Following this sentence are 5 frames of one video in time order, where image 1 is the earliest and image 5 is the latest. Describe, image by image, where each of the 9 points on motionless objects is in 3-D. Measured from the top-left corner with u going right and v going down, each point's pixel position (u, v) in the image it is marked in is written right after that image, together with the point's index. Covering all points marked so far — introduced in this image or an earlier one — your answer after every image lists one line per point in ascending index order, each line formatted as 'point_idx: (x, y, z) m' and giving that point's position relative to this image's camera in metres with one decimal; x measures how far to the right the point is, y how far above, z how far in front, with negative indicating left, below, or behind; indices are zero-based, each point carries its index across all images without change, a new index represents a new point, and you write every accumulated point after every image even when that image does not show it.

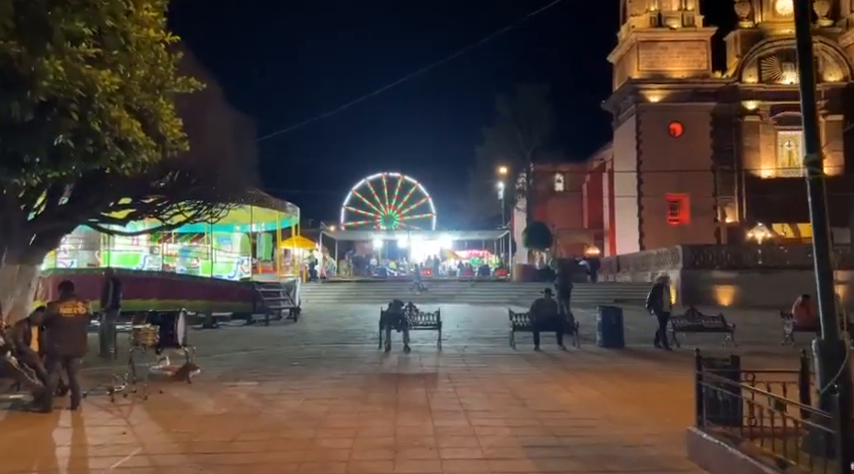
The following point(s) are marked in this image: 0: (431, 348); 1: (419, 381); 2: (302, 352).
0: (+0.1, -2.3, +15.3) m
1: (-0.1, -2.2, +11.0) m
2: (-2.6, -2.3, +14.8) m
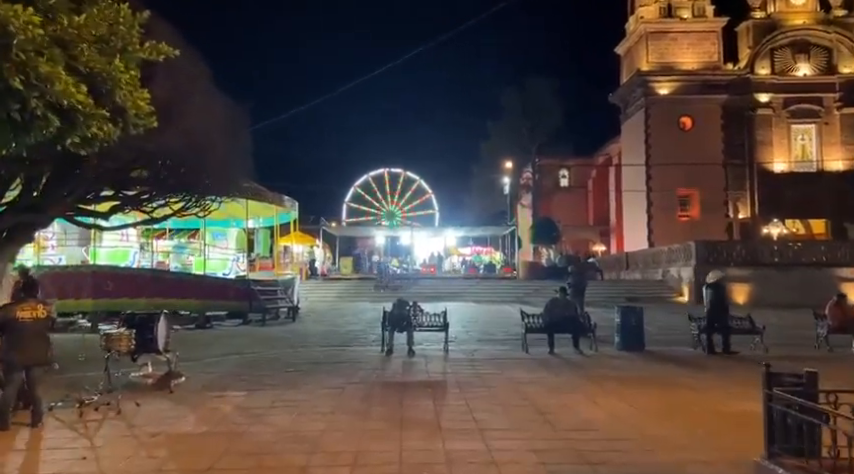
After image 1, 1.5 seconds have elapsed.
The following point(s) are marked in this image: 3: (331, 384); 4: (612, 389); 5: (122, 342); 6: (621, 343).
0: (+0.2, -2.2, +14.2) m
1: (0.0, -2.1, +9.9) m
2: (-2.4, -2.3, +13.7) m
3: (-1.4, -2.1, +10.4) m
4: (+2.6, -2.1, +10.0) m
5: (-3.7, -1.3, +8.8) m
6: (+3.9, -2.1, +14.7) m
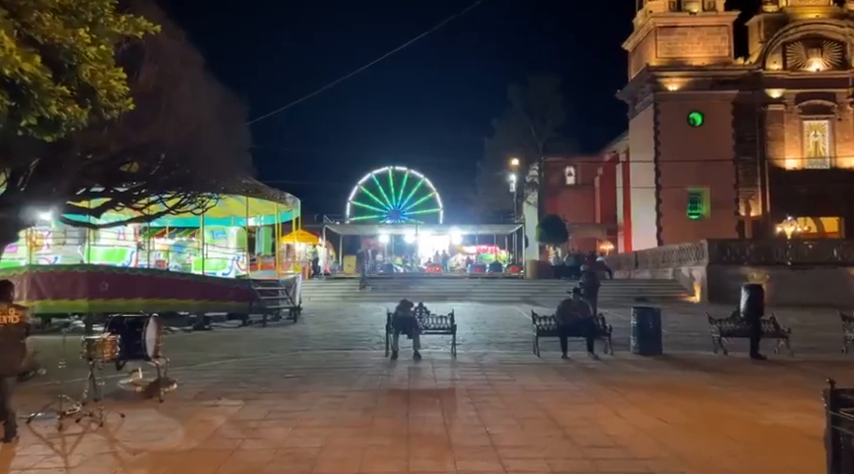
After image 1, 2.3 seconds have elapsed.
0: (+0.3, -2.2, +13.5) m
1: (+0.1, -2.1, +9.2) m
2: (-2.3, -2.2, +13.1) m
3: (-1.3, -2.1, +9.7) m
4: (+2.7, -2.1, +9.3) m
5: (-3.6, -1.3, +8.1) m
6: (+4.1, -2.1, +14.0) m
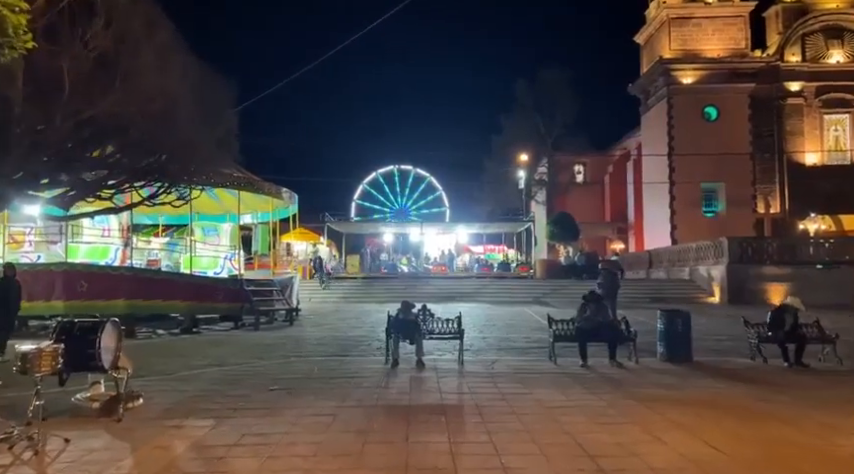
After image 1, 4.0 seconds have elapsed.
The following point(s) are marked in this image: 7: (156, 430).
0: (+0.4, -2.1, +12.1) m
1: (+0.1, -2.0, +7.8) m
2: (-2.2, -2.1, +11.7) m
3: (-1.2, -2.0, +8.3) m
4: (+2.7, -2.0, +7.9) m
5: (-3.6, -1.2, +6.8) m
6: (+4.1, -2.0, +12.6) m
7: (-2.8, -2.0, +7.4) m
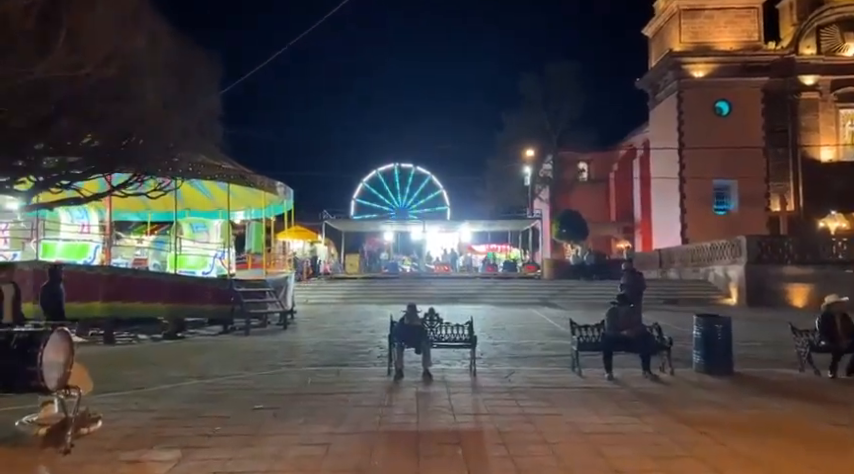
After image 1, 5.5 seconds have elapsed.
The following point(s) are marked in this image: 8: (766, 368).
0: (+0.5, -2.1, +10.7) m
1: (+0.2, -1.9, +6.4) m
2: (-2.1, -2.1, +10.3) m
3: (-1.1, -1.9, +6.9) m
4: (+2.8, -1.9, +6.5) m
5: (-3.4, -1.1, +5.4) m
6: (+4.3, -1.9, +11.2) m
7: (-2.7, -1.9, +6.0) m
8: (+5.5, -2.1, +11.8) m
